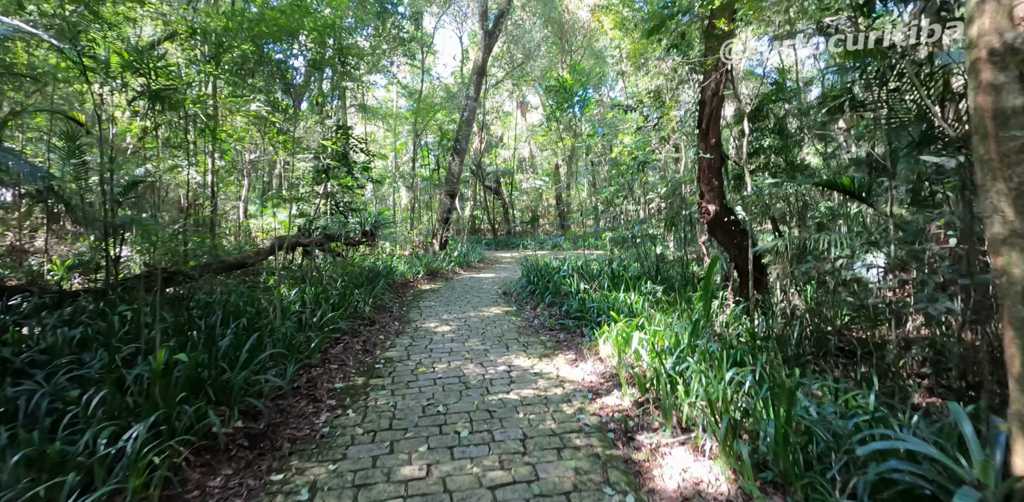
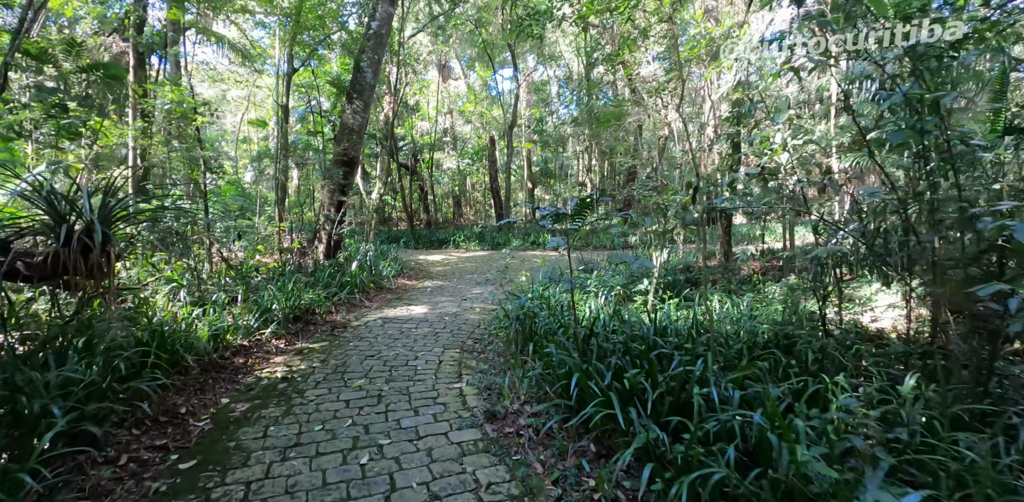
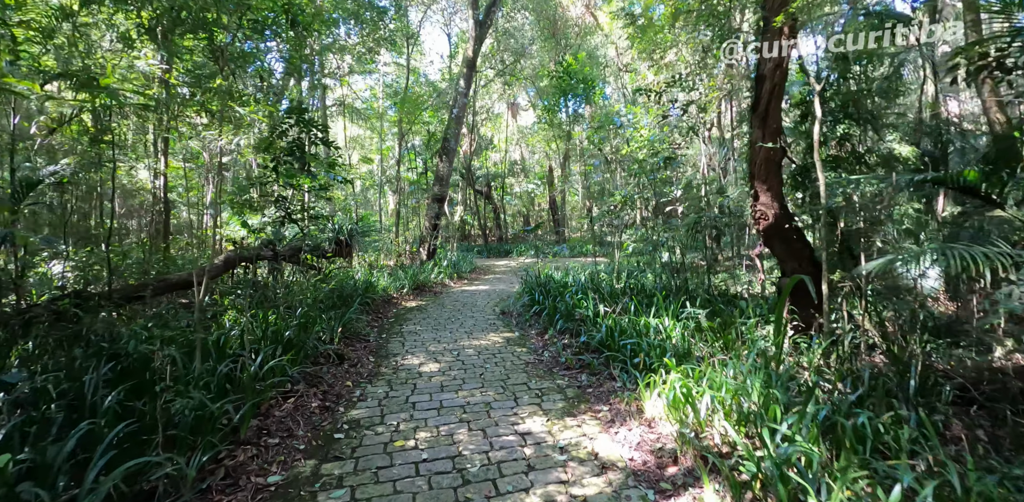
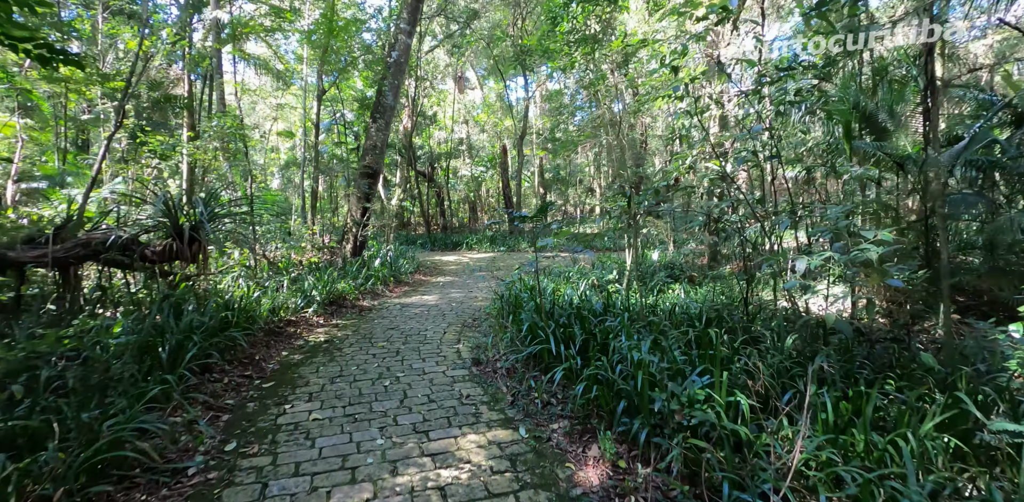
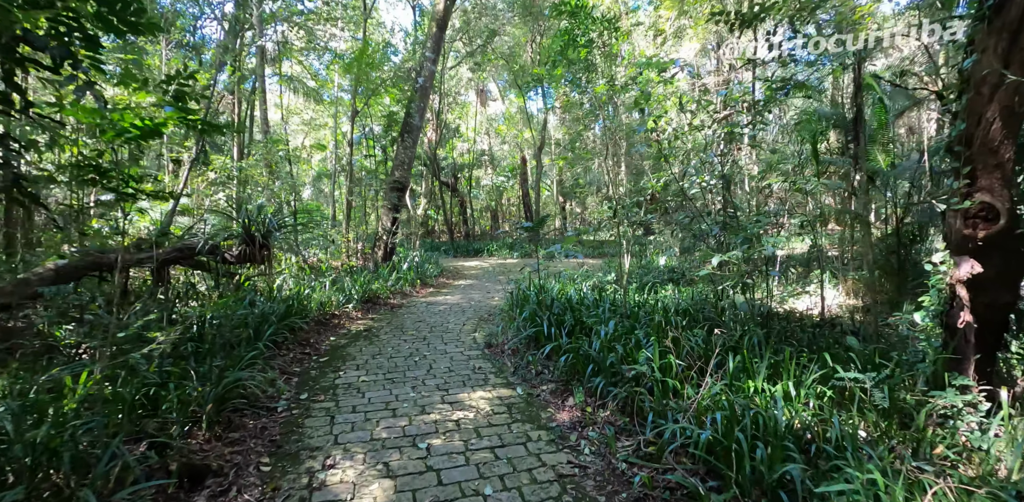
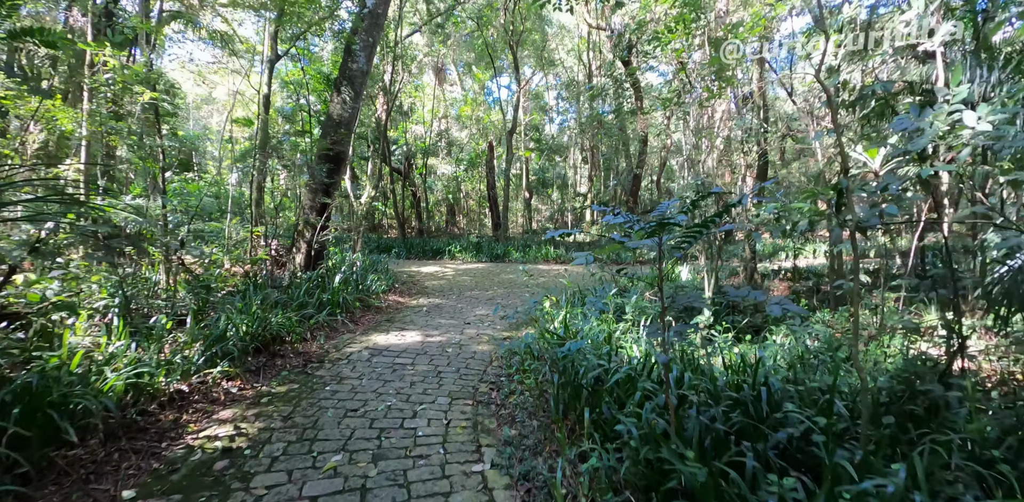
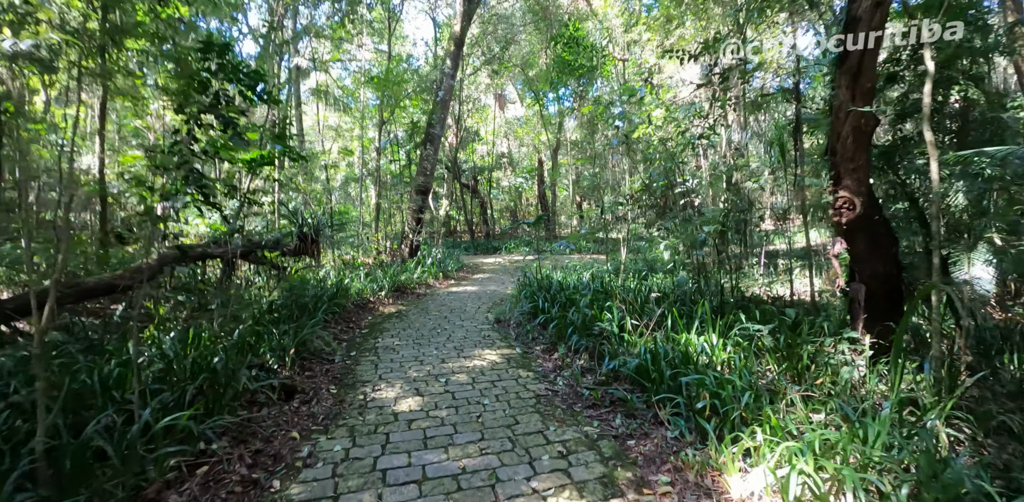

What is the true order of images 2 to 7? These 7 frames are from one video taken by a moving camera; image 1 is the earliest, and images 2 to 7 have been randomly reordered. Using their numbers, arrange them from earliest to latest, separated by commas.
3, 7, 5, 4, 2, 6
